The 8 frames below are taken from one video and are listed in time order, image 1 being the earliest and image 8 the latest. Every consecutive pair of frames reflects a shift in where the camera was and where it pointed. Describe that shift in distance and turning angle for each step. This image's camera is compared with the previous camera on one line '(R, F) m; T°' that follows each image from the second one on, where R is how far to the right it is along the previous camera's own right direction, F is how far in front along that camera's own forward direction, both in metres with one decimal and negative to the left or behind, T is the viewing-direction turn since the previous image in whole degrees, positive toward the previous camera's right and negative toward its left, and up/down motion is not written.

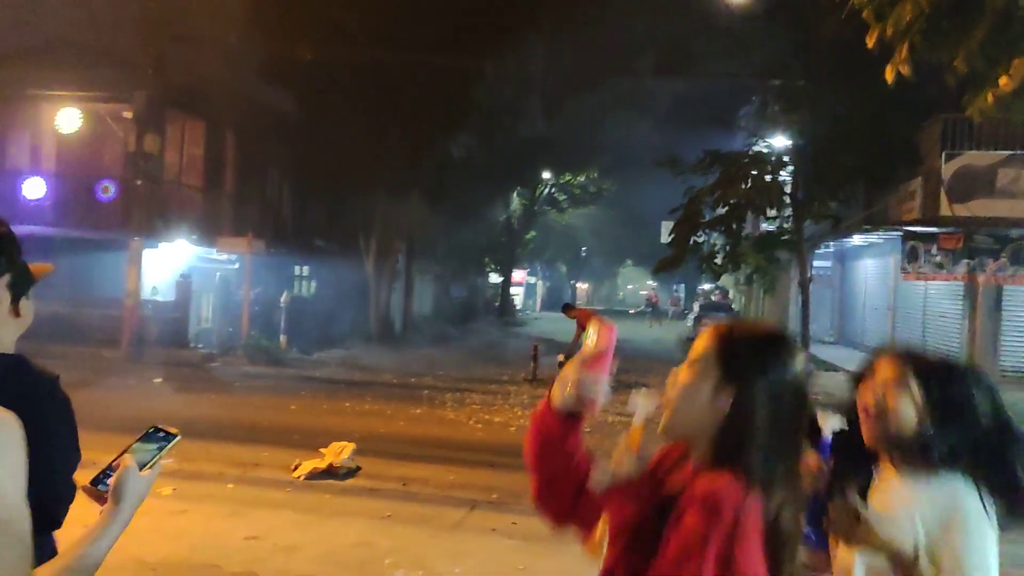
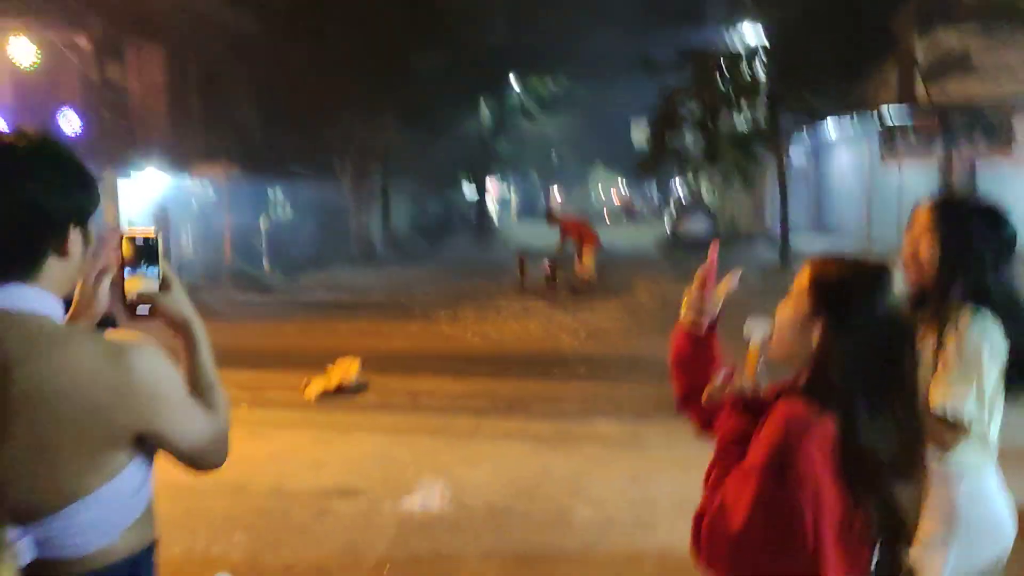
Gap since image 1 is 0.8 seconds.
(-0.2, -0.1) m; +2°
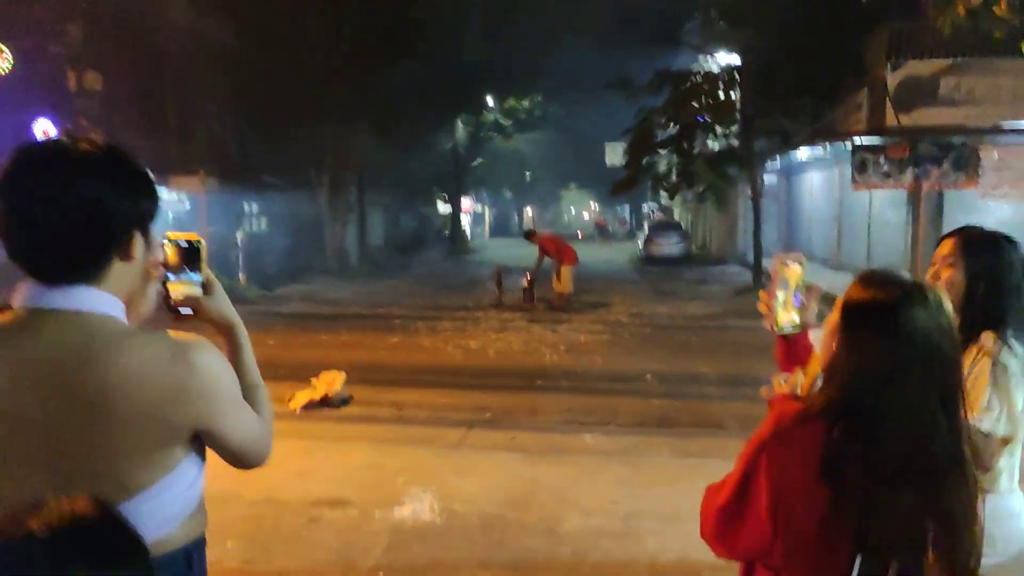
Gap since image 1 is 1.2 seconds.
(-0.1, -0.1) m; +2°
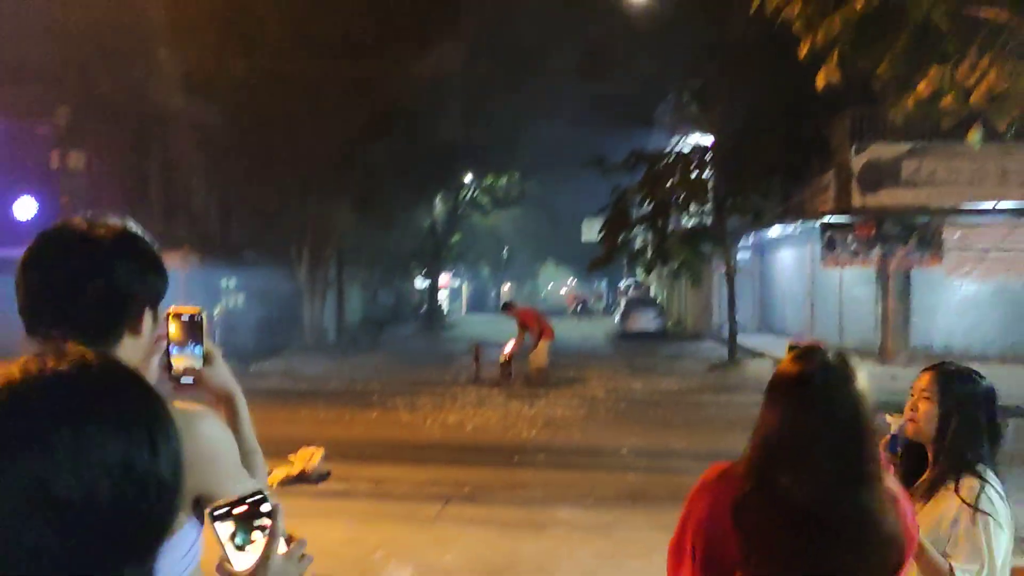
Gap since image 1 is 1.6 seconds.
(0.0, -0.2) m; +1°
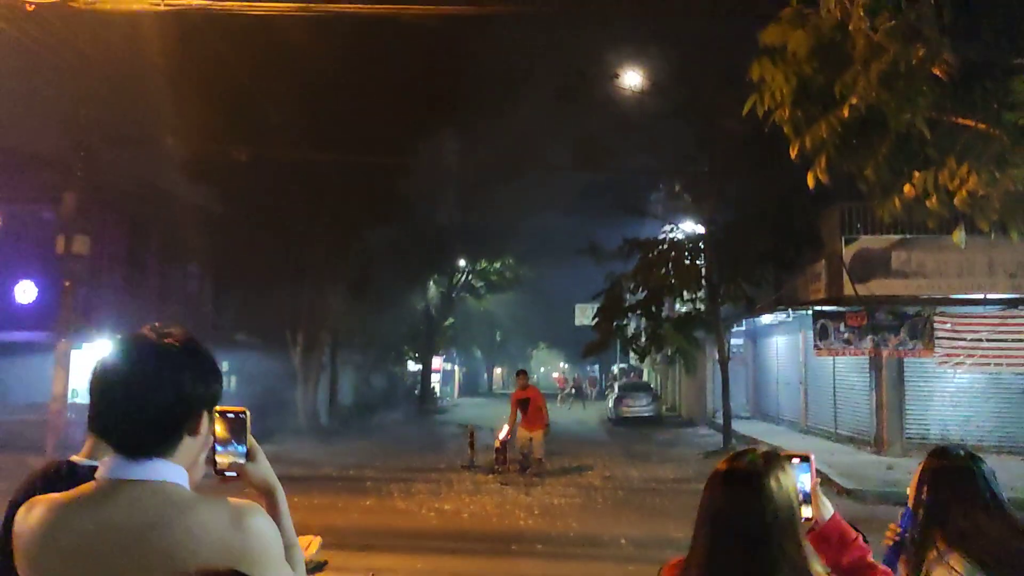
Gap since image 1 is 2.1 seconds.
(-0.1, -0.2) m; 0°
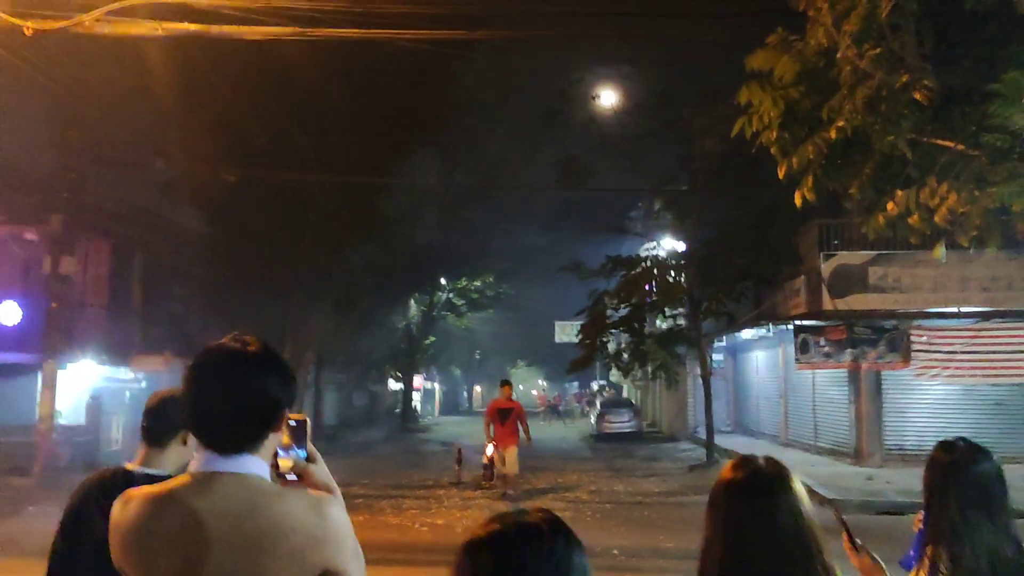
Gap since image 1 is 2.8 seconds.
(-0.2, -0.2) m; +2°
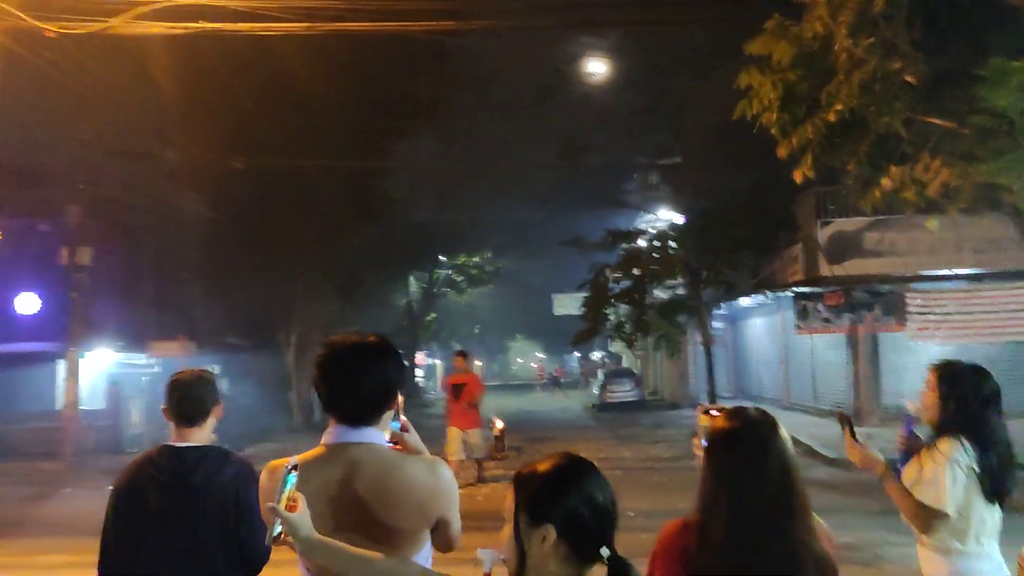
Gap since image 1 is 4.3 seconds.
(-0.2, -0.4) m; 0°
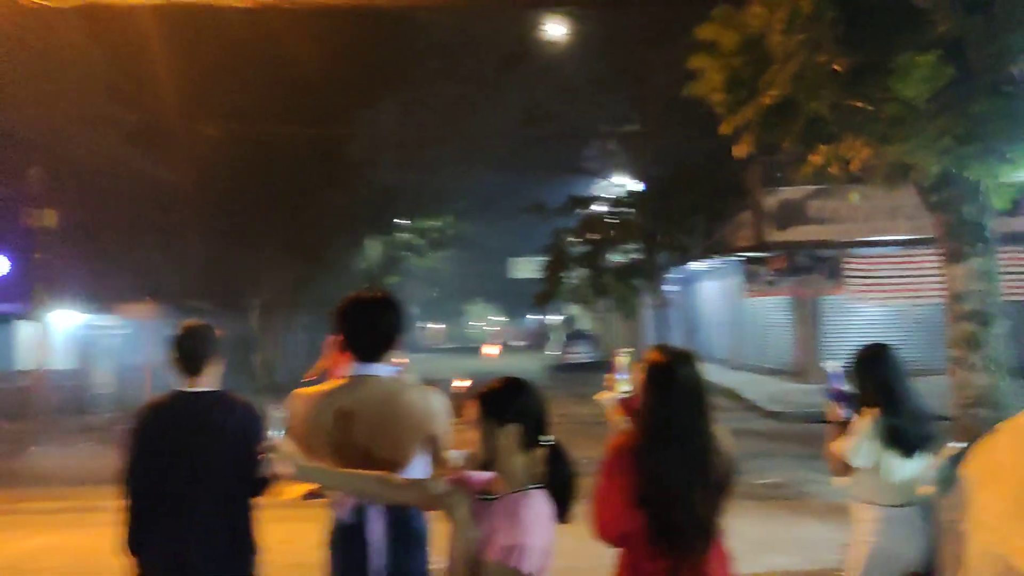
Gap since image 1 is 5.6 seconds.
(-0.1, -0.7) m; +3°
